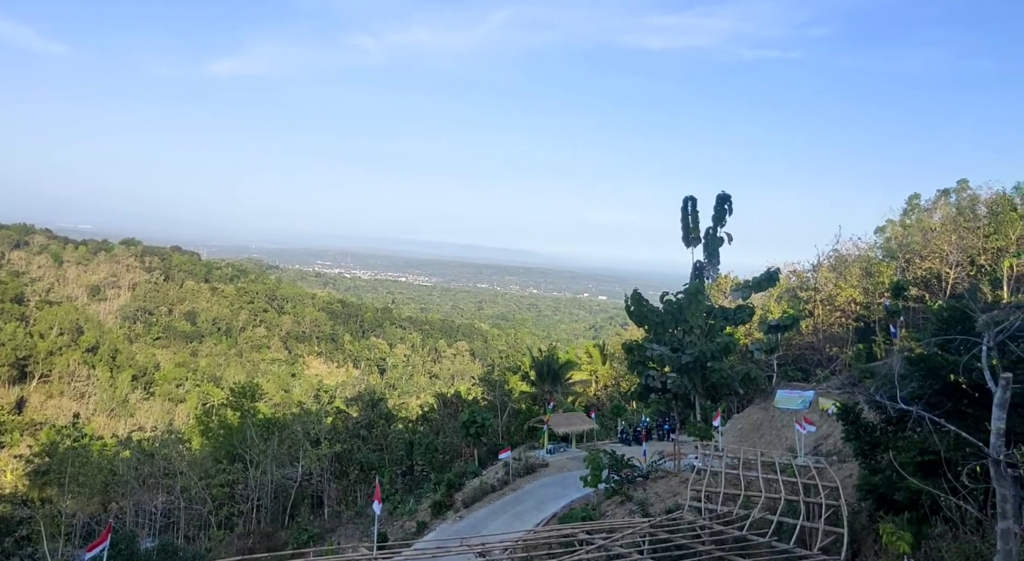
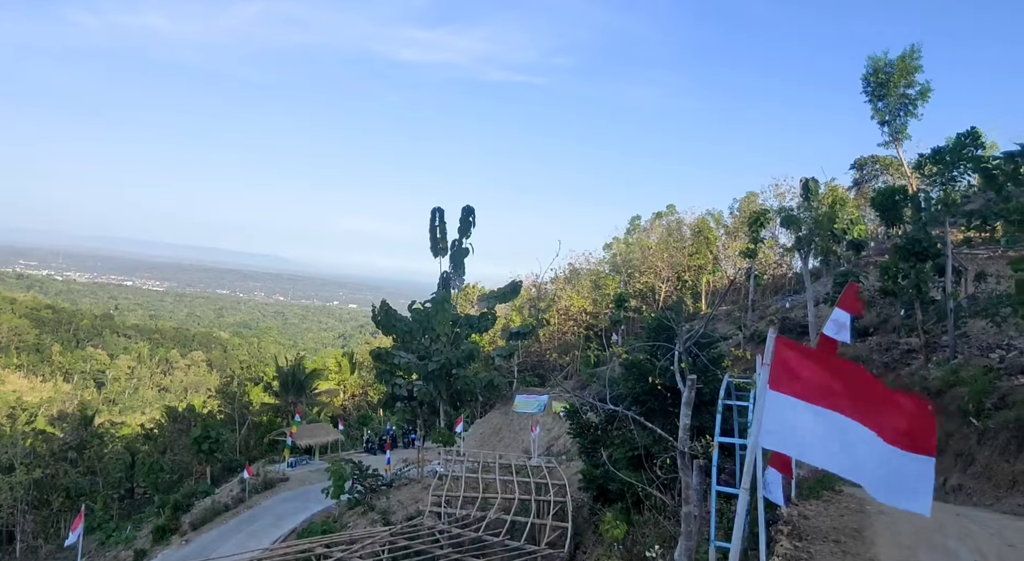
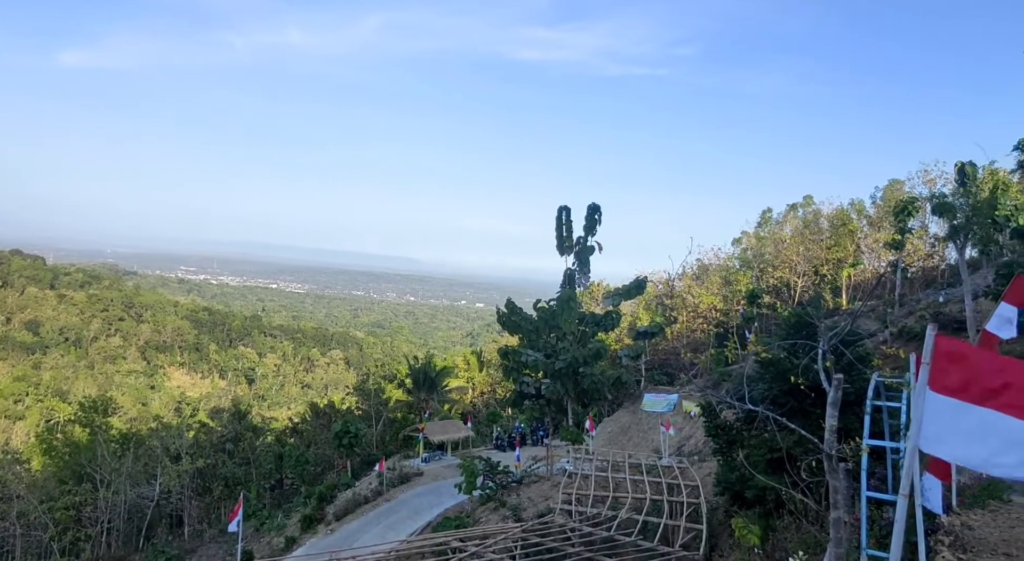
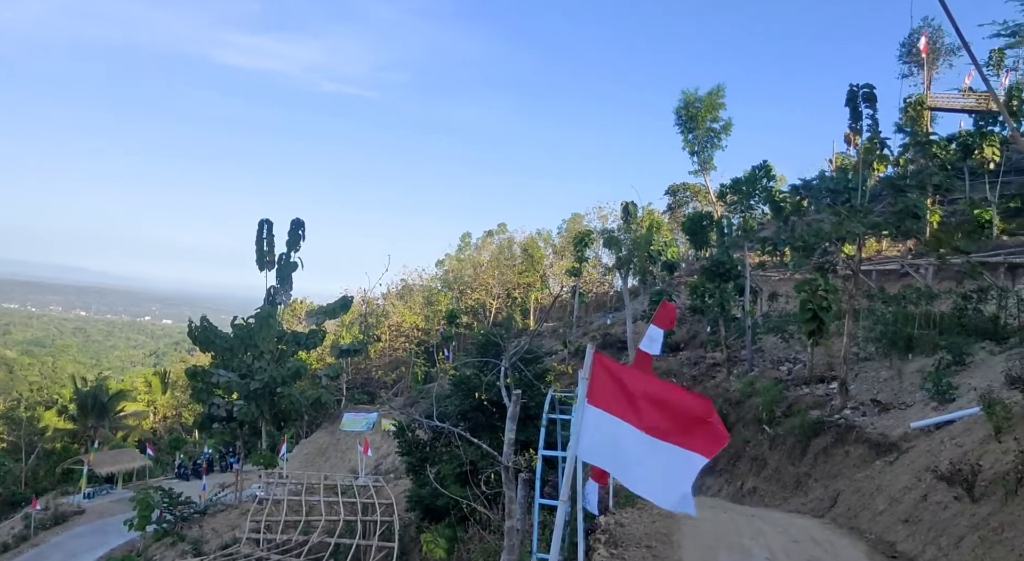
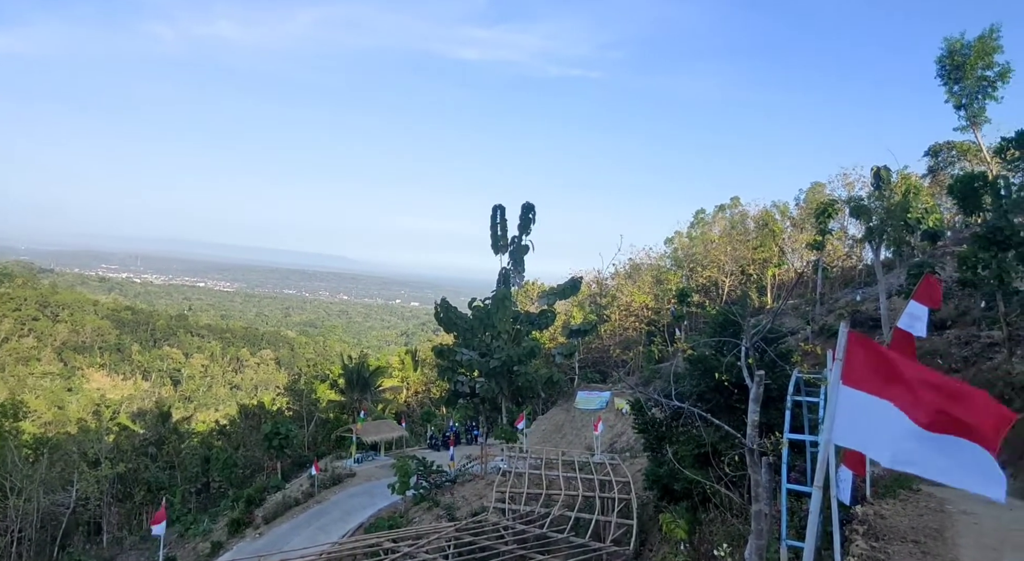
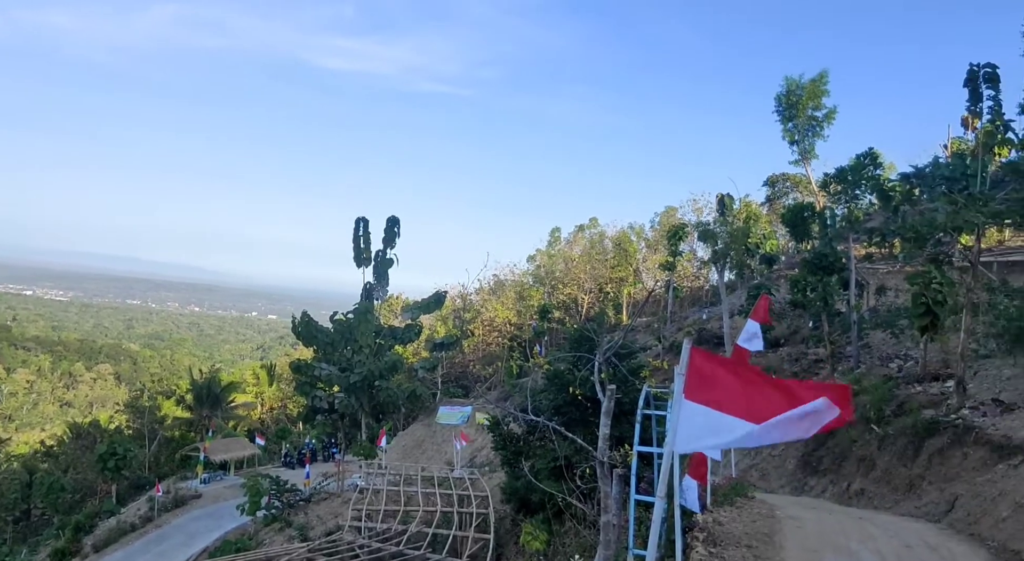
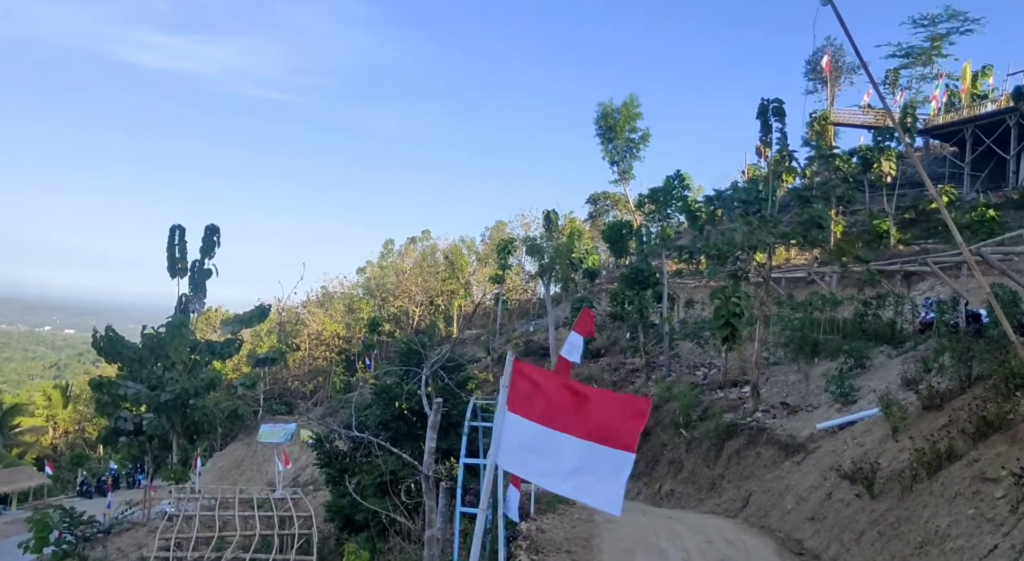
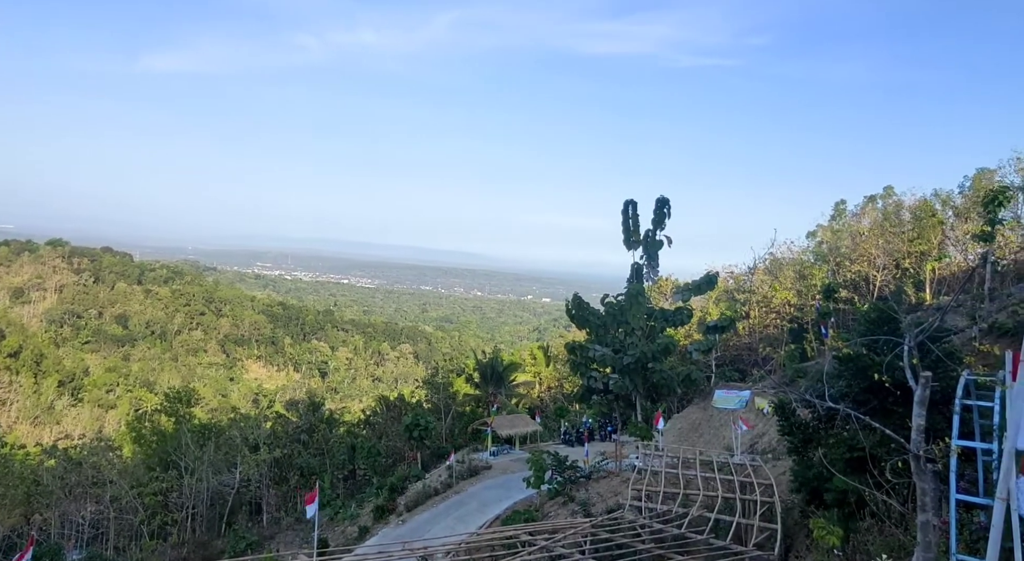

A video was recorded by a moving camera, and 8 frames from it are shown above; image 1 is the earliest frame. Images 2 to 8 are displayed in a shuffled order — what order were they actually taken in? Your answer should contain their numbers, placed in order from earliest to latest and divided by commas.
8, 3, 5, 2, 6, 4, 7
